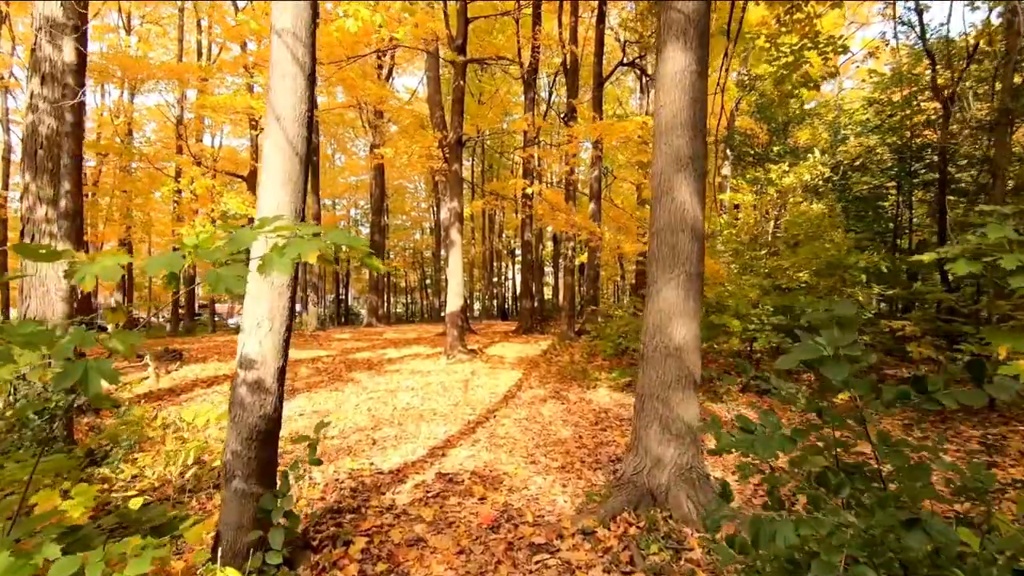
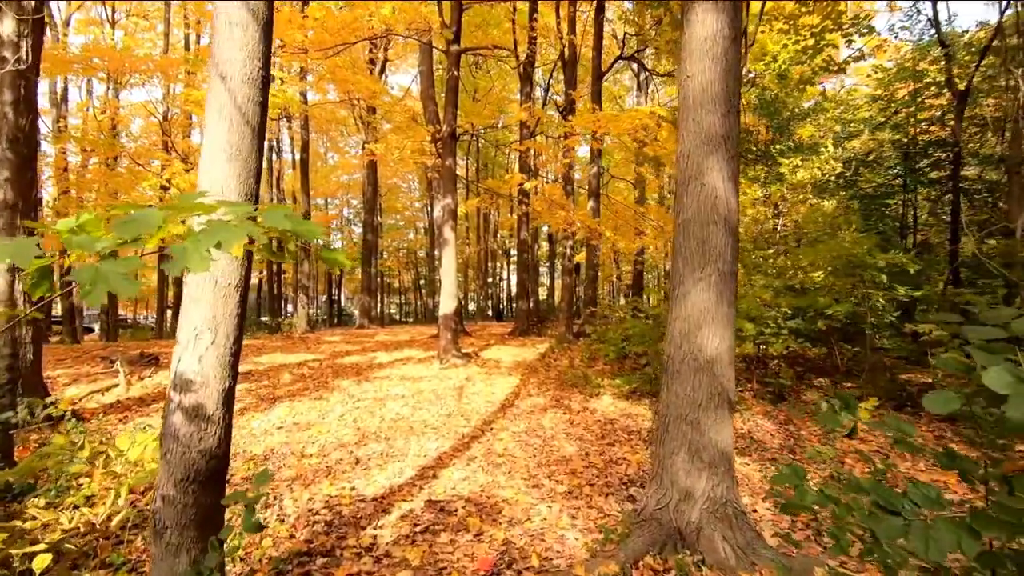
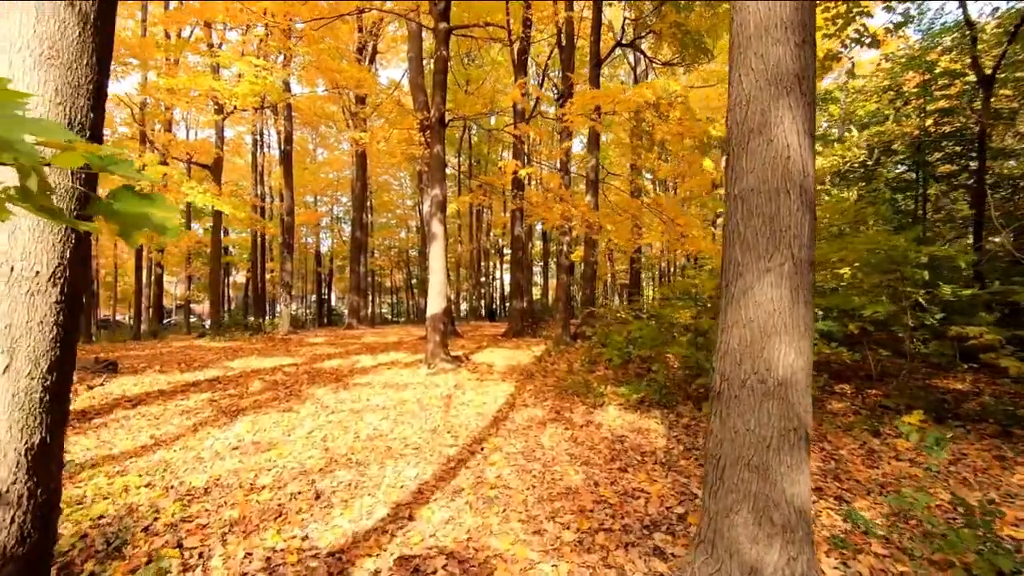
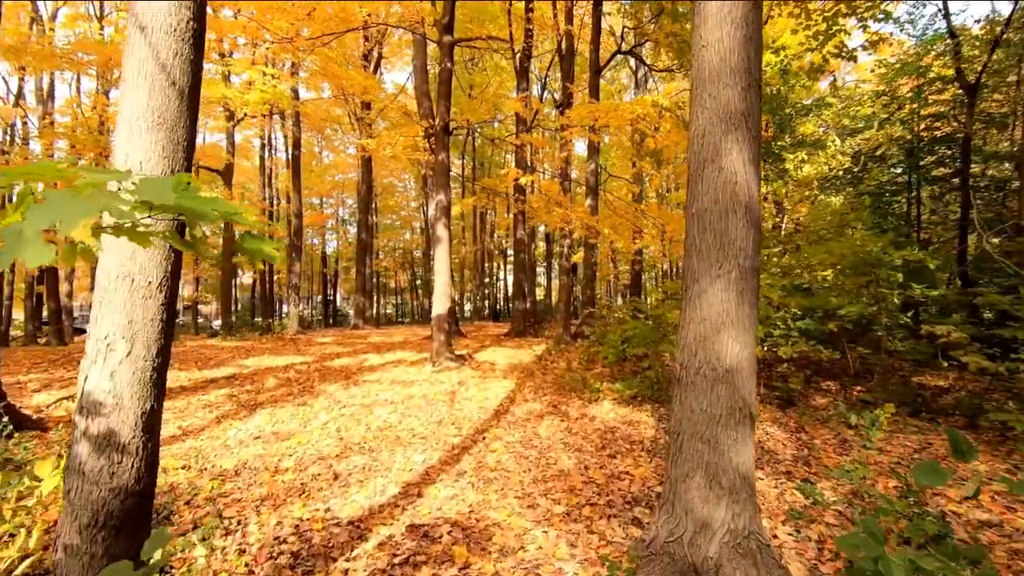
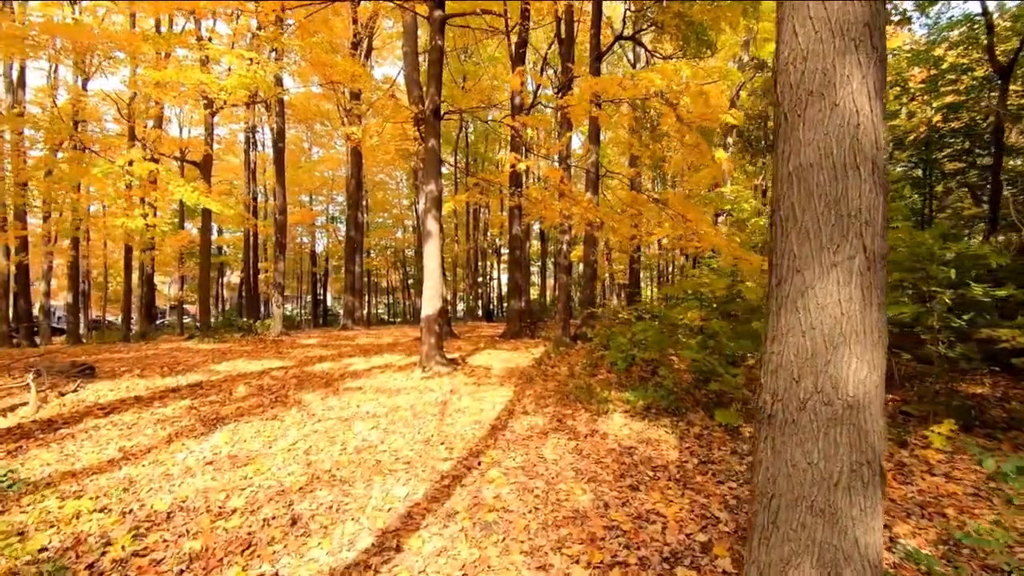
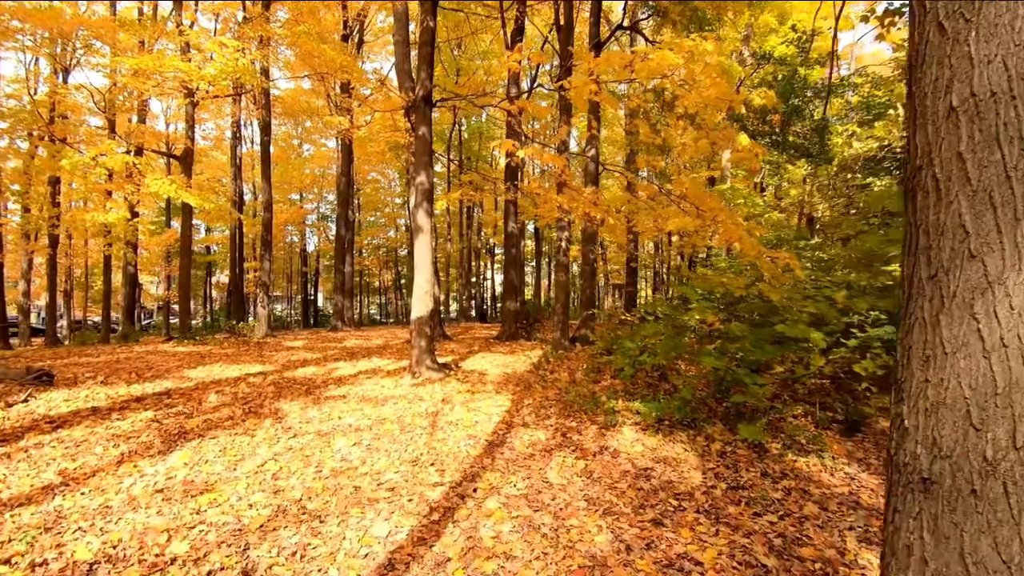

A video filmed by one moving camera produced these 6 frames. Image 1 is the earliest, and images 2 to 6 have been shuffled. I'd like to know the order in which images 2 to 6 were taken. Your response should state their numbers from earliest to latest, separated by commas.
2, 4, 3, 5, 6
